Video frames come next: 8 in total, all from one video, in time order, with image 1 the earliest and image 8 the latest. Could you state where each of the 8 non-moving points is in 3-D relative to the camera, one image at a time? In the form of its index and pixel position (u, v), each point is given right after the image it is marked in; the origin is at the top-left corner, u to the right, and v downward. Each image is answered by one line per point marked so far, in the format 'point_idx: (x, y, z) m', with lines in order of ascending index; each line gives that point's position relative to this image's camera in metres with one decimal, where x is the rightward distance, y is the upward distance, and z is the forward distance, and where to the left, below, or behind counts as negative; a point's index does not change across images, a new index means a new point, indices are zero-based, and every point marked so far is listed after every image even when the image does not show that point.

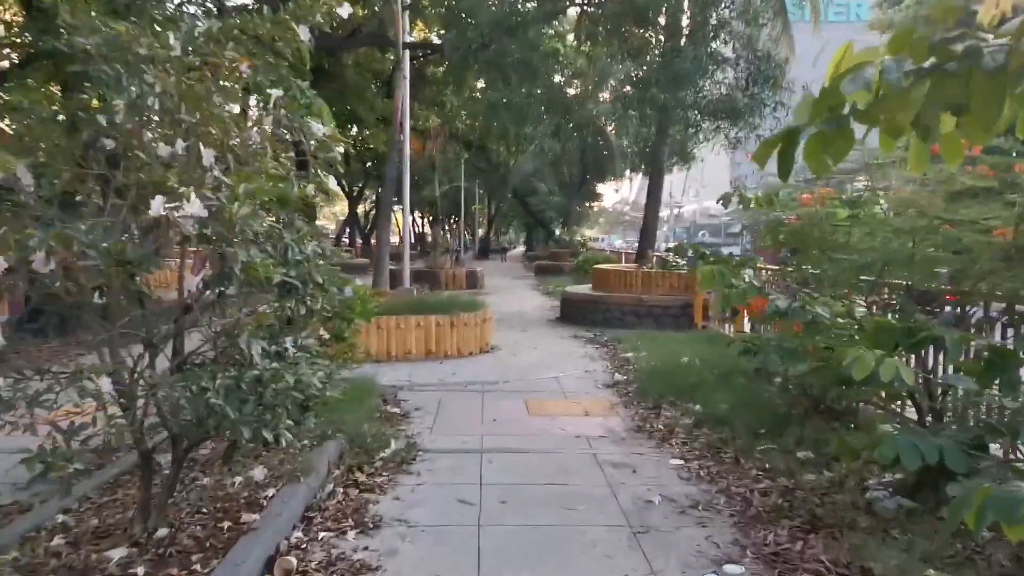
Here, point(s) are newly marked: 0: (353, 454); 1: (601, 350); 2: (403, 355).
0: (-1.1, -1.1, +5.7) m
1: (+1.2, -0.8, +11.5) m
2: (-1.3, -0.8, +10.3) m
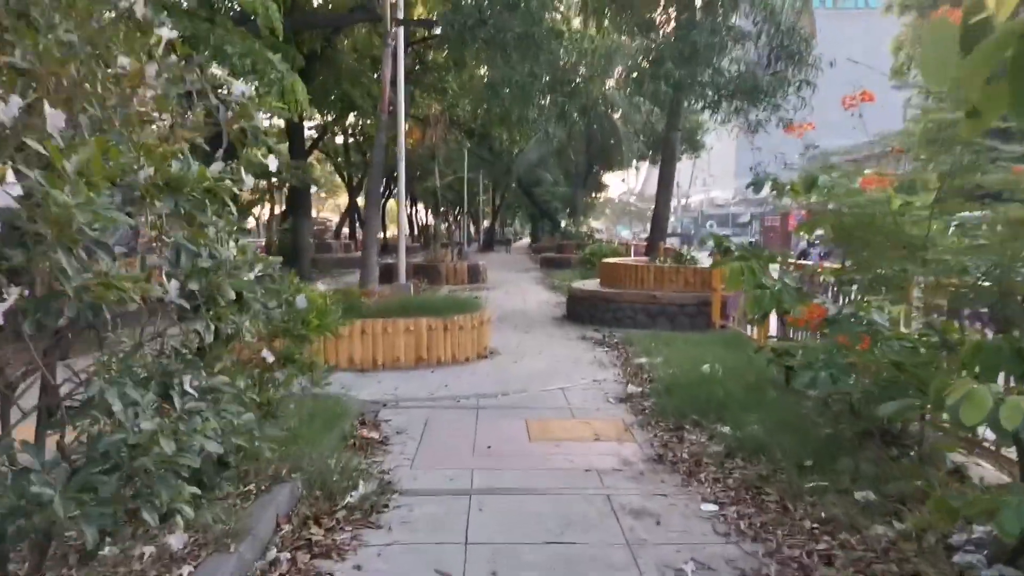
0: (-1.1, -1.2, +4.6) m
1: (+1.2, -0.8, +10.4) m
2: (-1.3, -0.8, +9.3) m
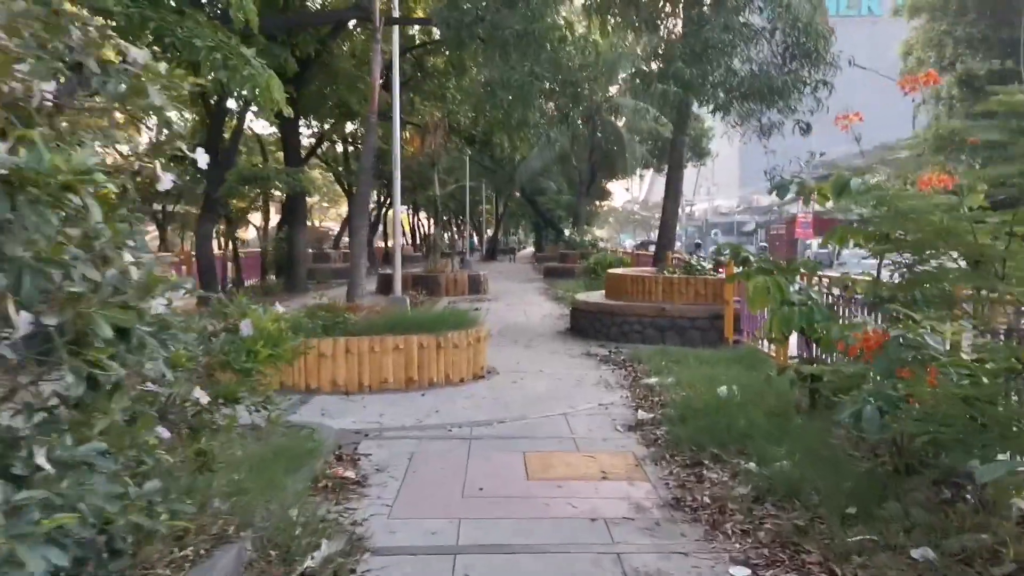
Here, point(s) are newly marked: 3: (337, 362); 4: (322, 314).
0: (-1.1, -1.3, +3.8) m
1: (+1.2, -1.0, +9.7) m
2: (-1.3, -1.0, +8.5) m
3: (-1.7, -0.7, +8.4) m
4: (-2.0, -0.3, +8.9) m
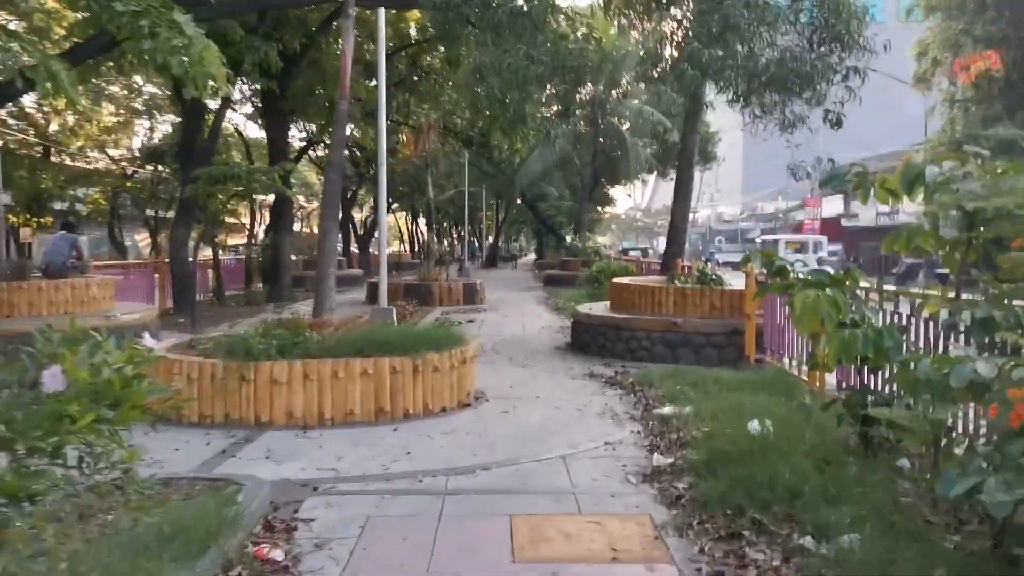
0: (-1.2, -1.3, +2.5) m
1: (+1.1, -1.1, +8.3) m
2: (-1.4, -1.1, +7.2) m
3: (-1.8, -0.8, +7.1) m
4: (-2.1, -0.4, +7.6) m
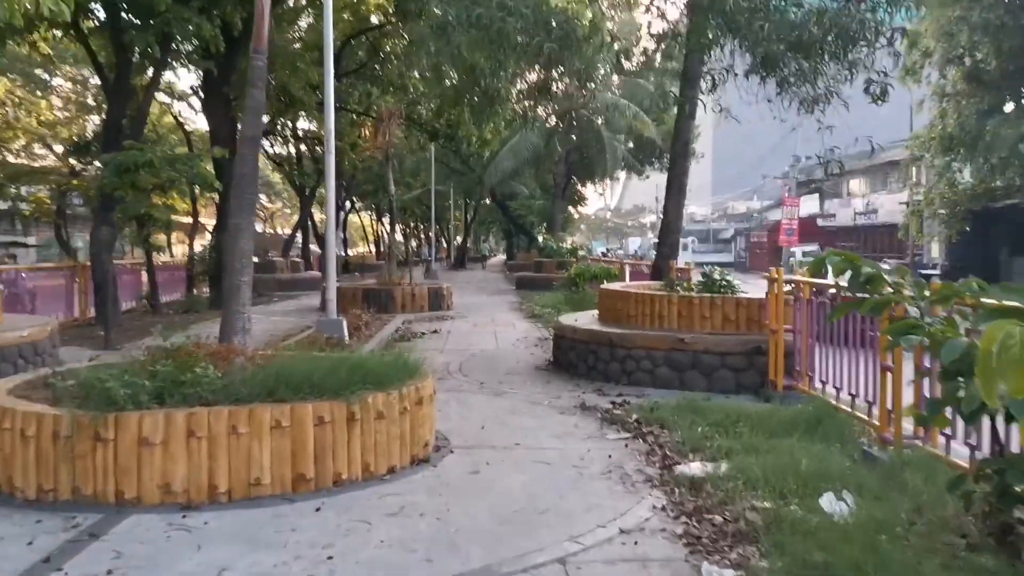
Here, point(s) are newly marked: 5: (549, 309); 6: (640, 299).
0: (-1.2, -1.4, +0.4) m
1: (+0.9, -1.2, +6.3) m
2: (-1.6, -1.2, +5.1) m
3: (-2.0, -1.0, +4.9) m
4: (-2.3, -0.5, +5.5) m
5: (+0.8, -0.4, +18.3) m
6: (+1.5, -0.1, +10.0) m
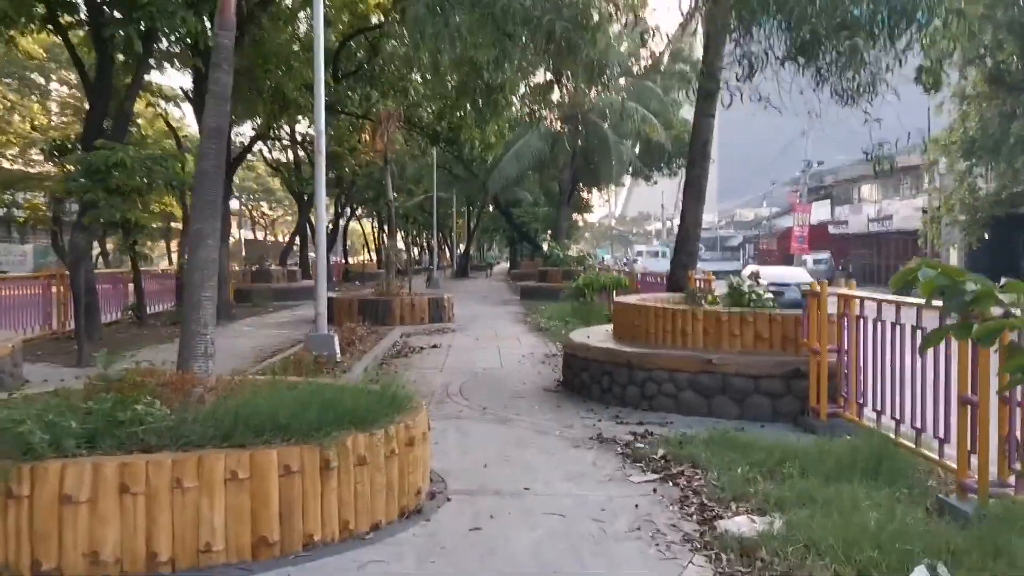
0: (-1.2, -1.5, -0.6) m
1: (+1.0, -1.3, +5.3) m
2: (-1.5, -1.3, +4.1) m
3: (-1.9, -1.1, +4.0) m
4: (-2.2, -0.6, +4.5) m
5: (+0.9, -0.7, +17.3) m
6: (+1.6, -0.3, +9.0) m
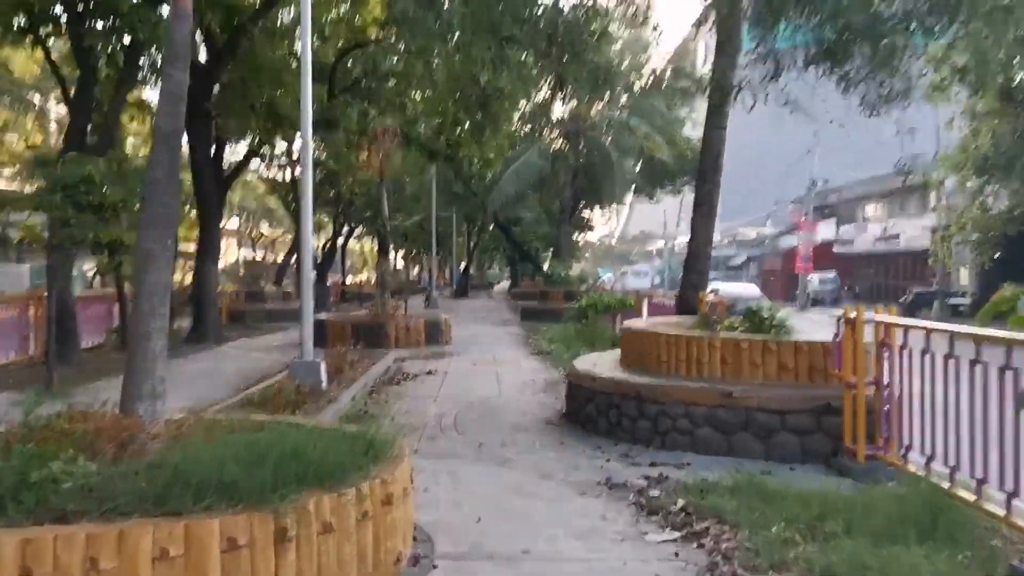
0: (-1.2, -1.5, -1.4) m
1: (+1.0, -1.5, +4.5) m
2: (-1.6, -1.4, +3.3) m
3: (-1.9, -1.2, +3.2) m
4: (-2.2, -0.7, +3.7) m
5: (+0.9, -1.1, +16.5) m
6: (+1.6, -0.5, +8.2) m
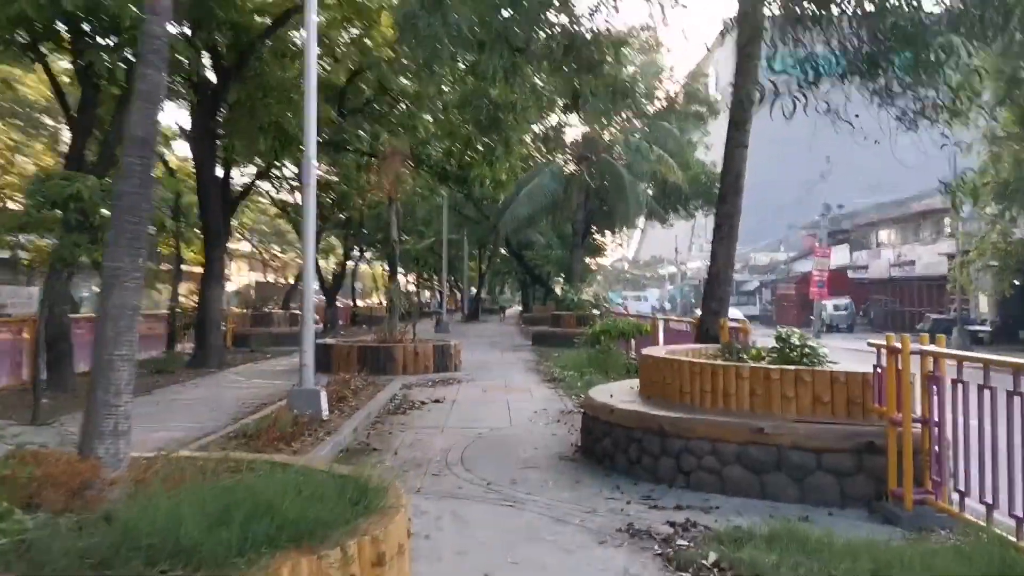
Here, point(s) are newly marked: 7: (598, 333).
0: (-1.2, -1.5, -2.0) m
1: (+1.0, -1.6, +3.9) m
2: (-1.5, -1.5, +2.7) m
3: (-1.9, -1.3, +2.6) m
4: (-2.2, -0.8, +3.2) m
5: (+1.1, -1.5, +15.9) m
6: (+1.7, -0.7, +7.6) m
7: (+1.8, -0.9, +17.8) m
